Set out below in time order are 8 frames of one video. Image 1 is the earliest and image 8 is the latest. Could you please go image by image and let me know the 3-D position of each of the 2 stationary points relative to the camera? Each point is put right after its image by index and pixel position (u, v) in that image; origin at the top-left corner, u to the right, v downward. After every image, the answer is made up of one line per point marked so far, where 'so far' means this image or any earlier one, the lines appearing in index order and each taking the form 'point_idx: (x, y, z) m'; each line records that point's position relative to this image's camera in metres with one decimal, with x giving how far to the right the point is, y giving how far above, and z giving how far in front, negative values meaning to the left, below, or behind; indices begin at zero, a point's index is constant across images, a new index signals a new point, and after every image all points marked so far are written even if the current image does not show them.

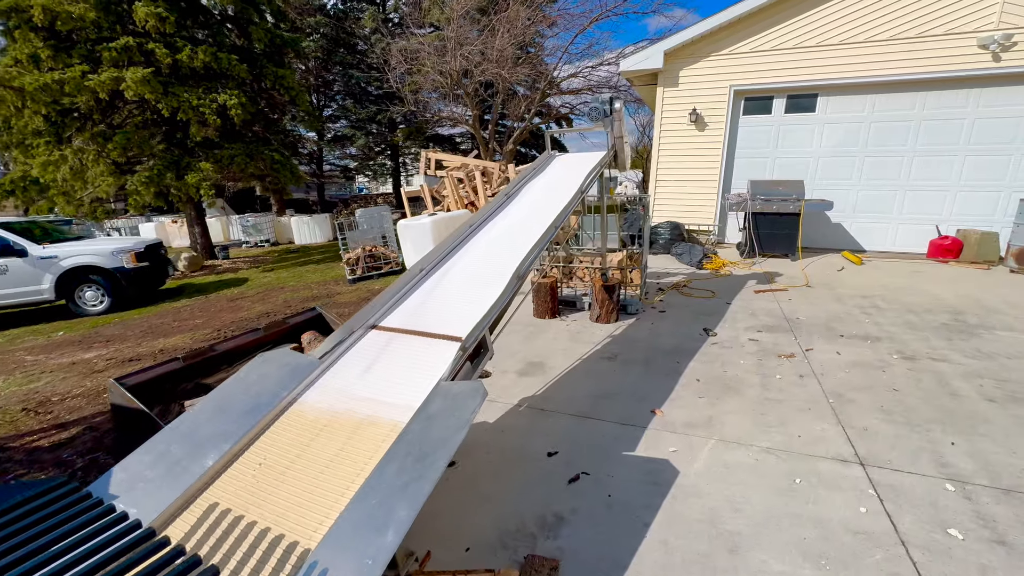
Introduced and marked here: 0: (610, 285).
0: (+1.0, 0.0, +4.7) m
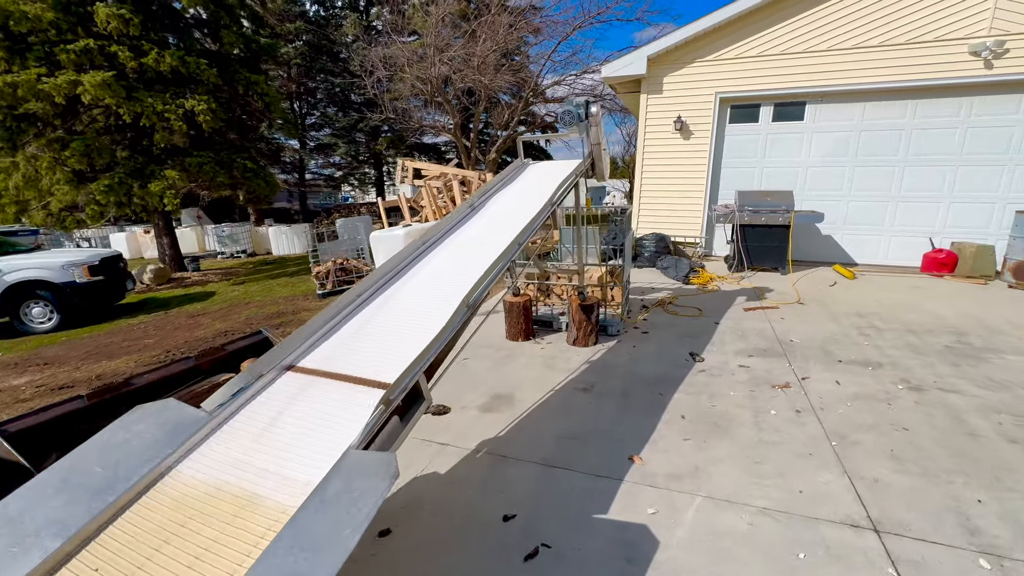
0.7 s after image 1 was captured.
0: (+0.7, -0.2, +4.3) m
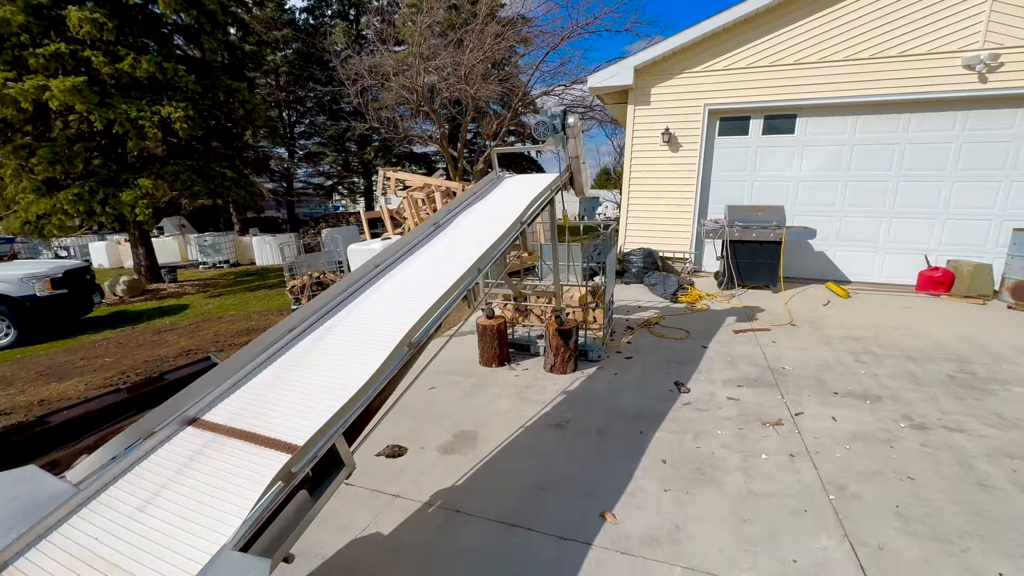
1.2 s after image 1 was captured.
0: (+0.5, -0.4, +4.0) m
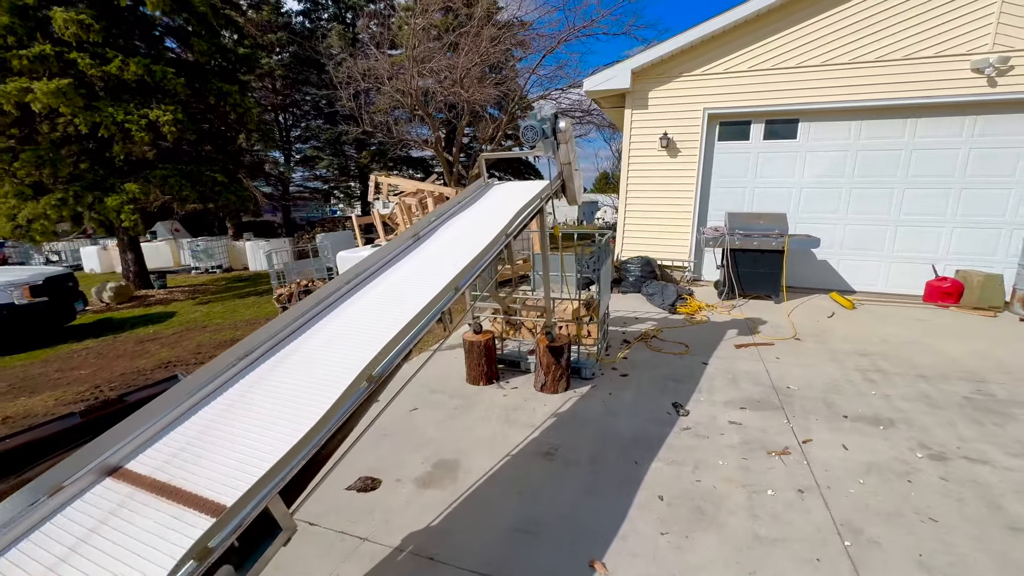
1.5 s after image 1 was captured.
0: (+0.4, -0.5, +3.7) m
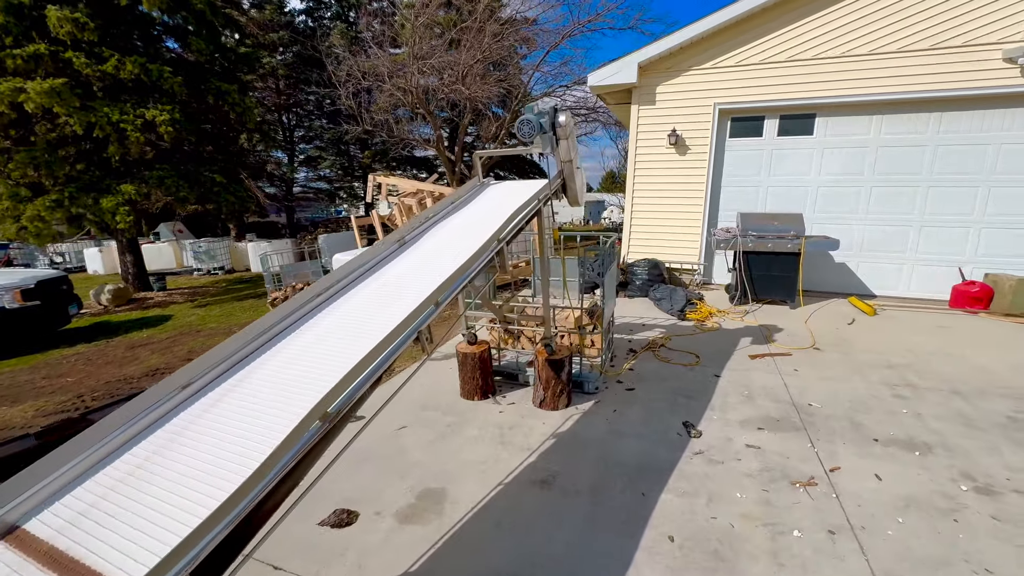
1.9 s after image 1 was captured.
0: (+0.3, -0.6, +3.4) m
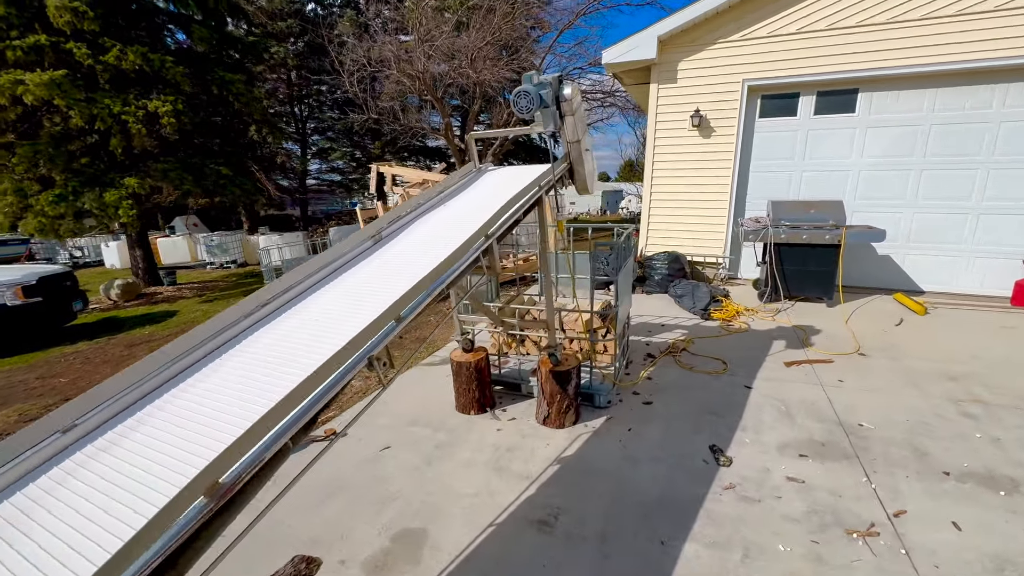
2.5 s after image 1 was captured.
0: (+0.3, -0.6, +3.0) m
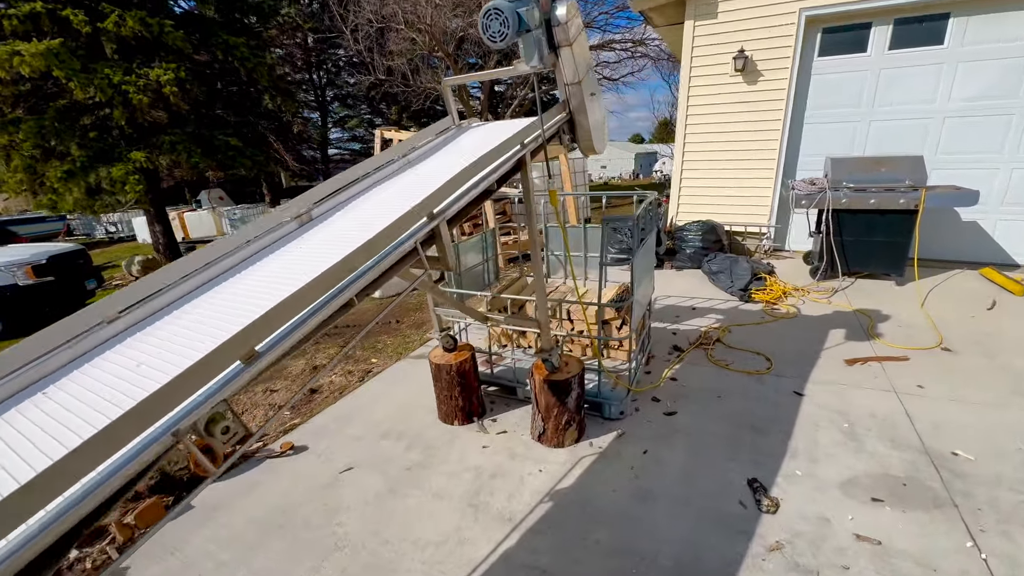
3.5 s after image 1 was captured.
0: (+0.2, -0.5, +2.4) m
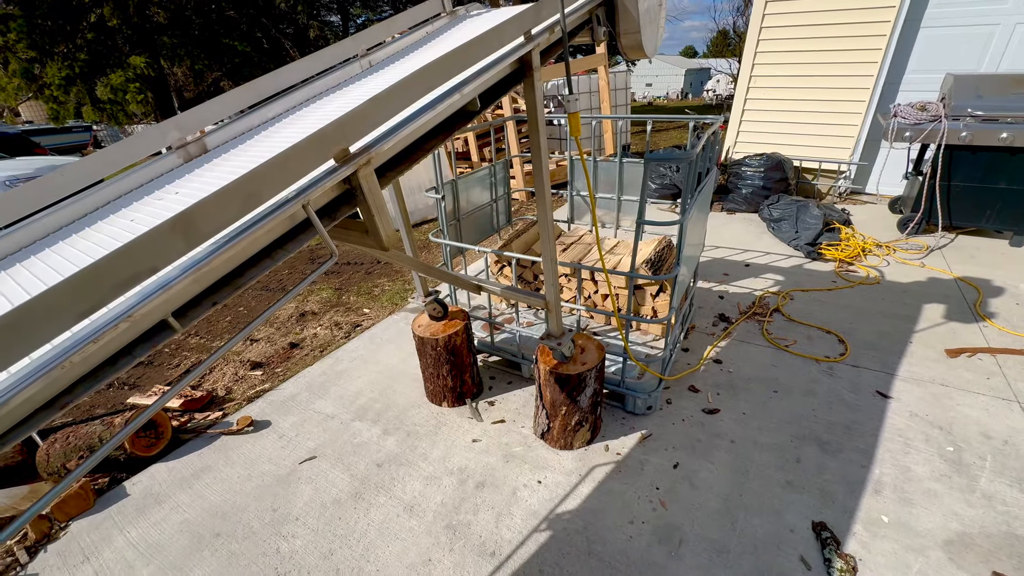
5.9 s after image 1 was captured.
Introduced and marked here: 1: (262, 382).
0: (+0.2, -0.4, +1.8) m
1: (-1.5, -0.6, +2.7) m
